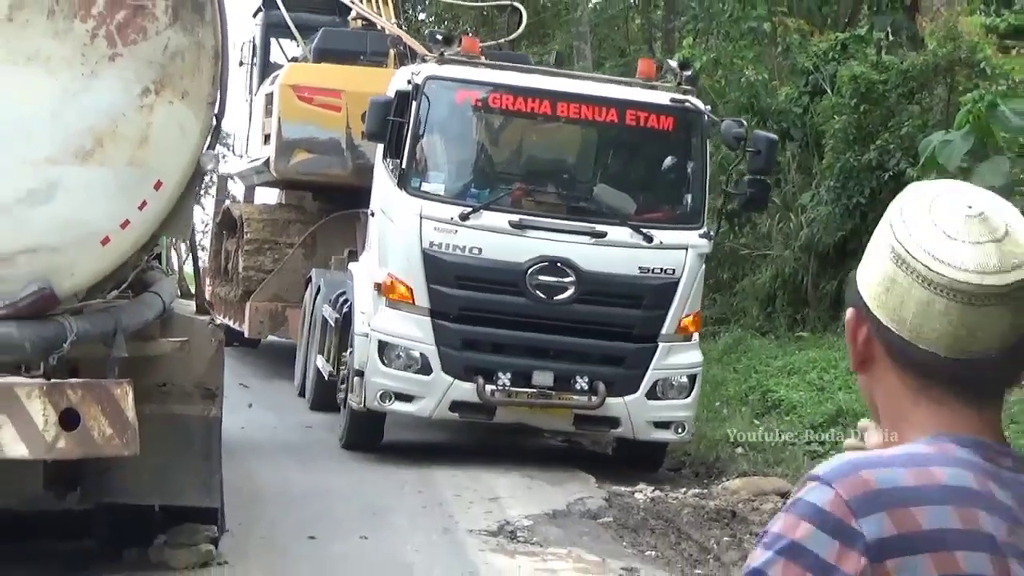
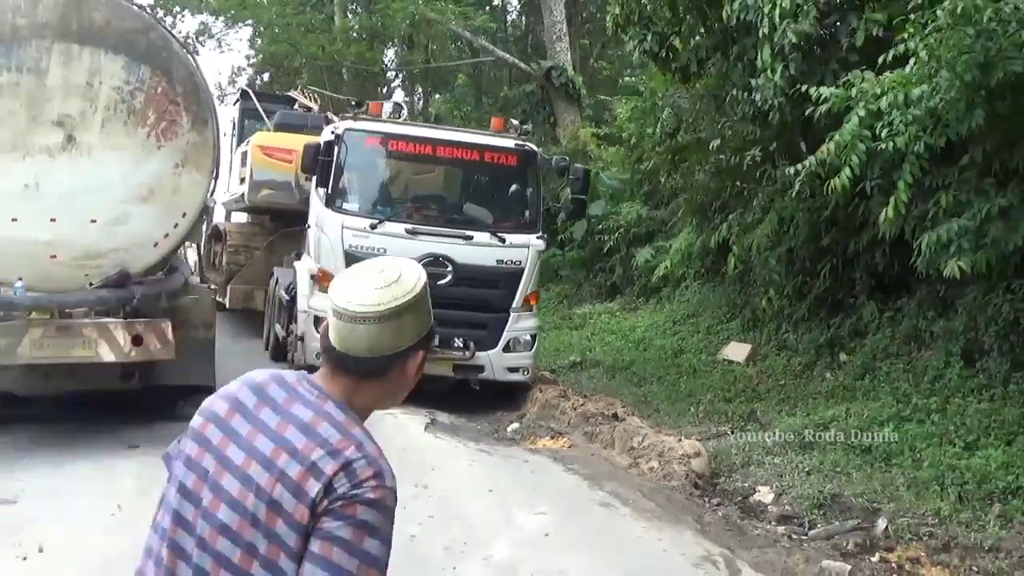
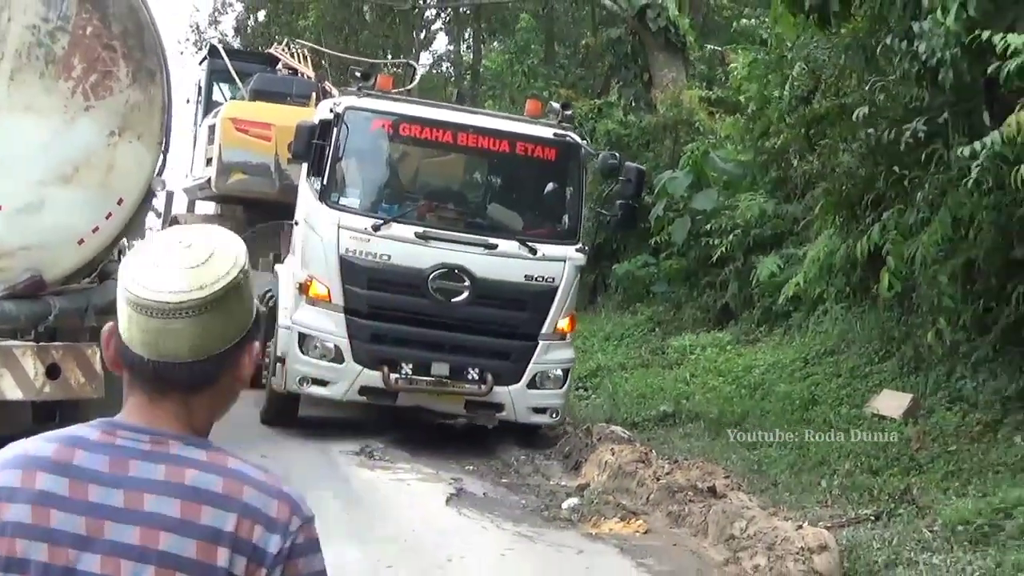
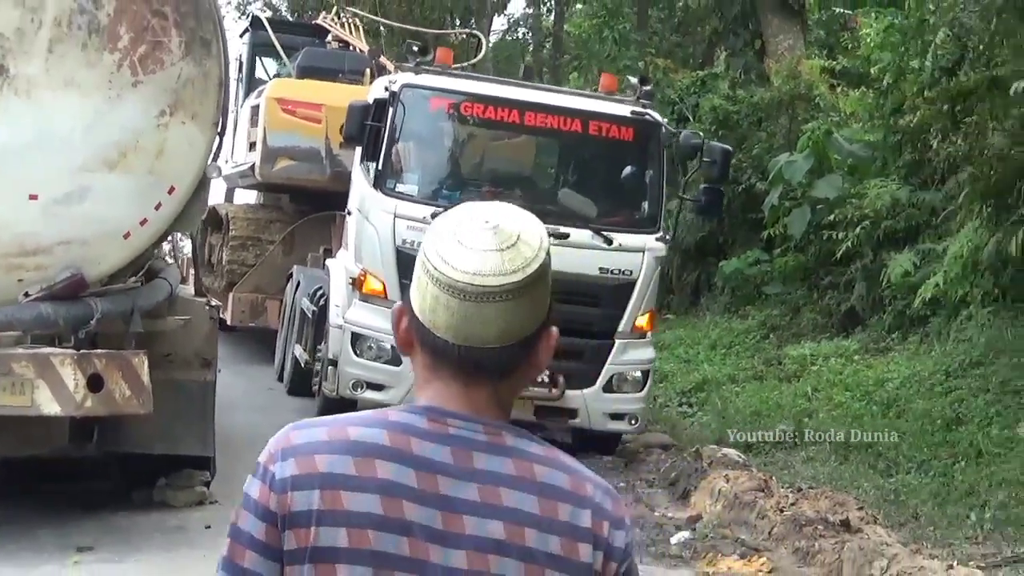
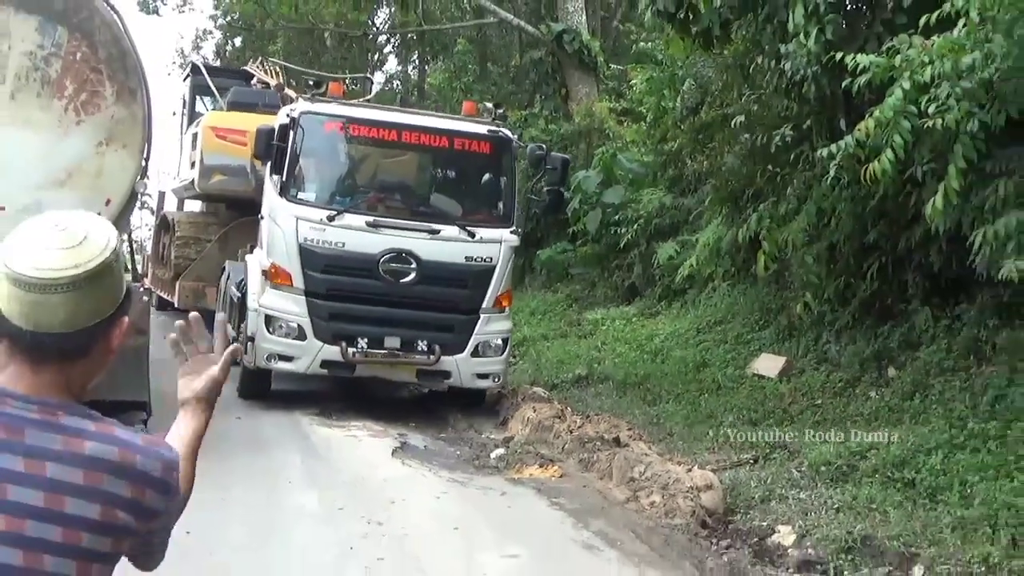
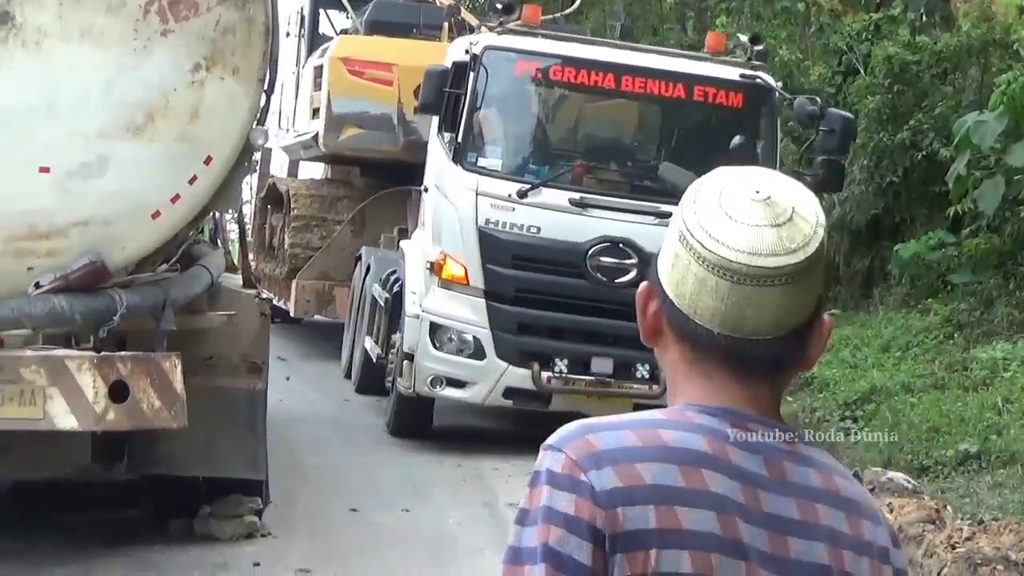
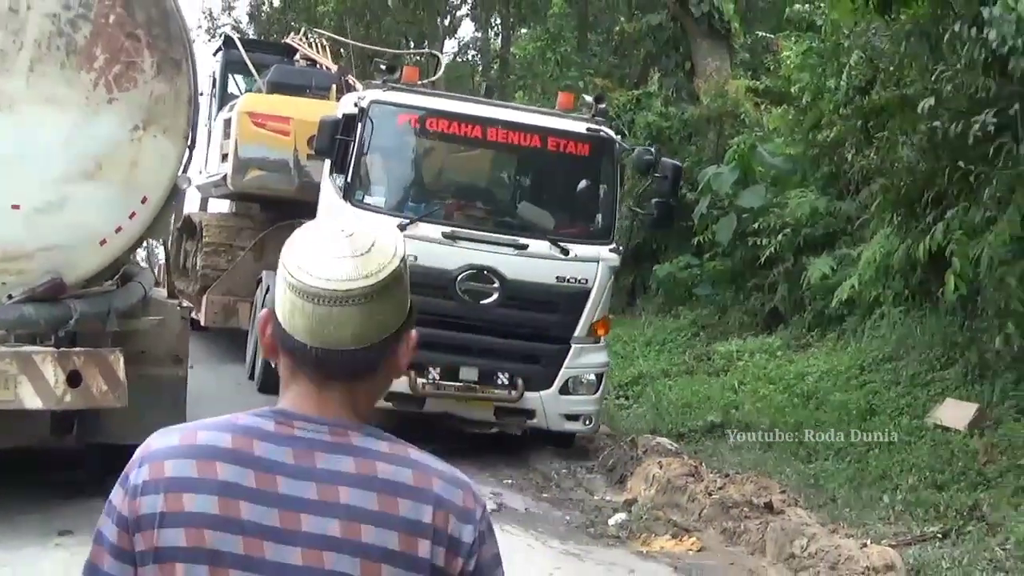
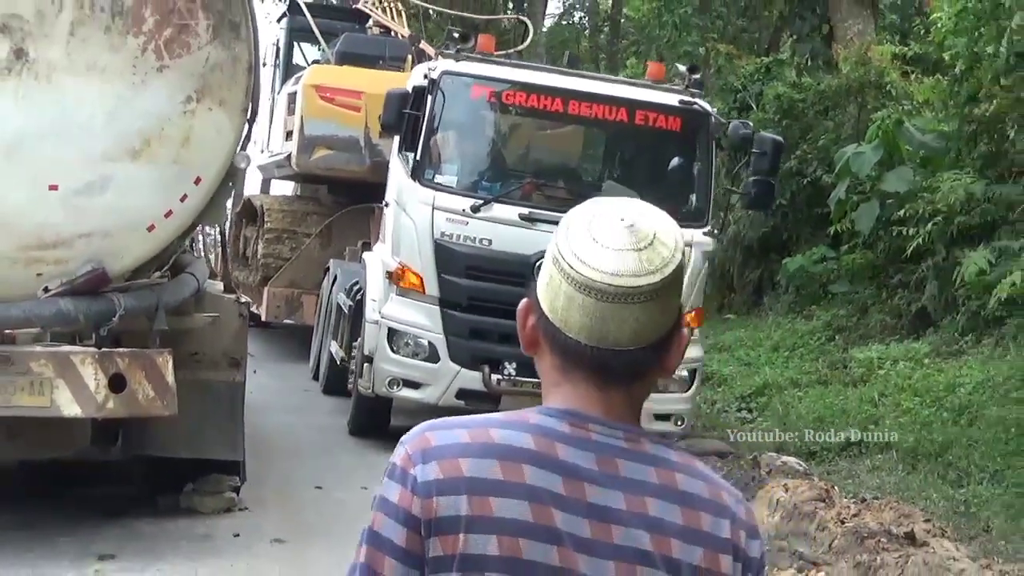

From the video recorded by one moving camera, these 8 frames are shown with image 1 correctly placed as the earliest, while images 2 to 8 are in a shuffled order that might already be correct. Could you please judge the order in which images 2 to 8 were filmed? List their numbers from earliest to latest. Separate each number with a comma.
6, 8, 4, 7, 3, 5, 2
